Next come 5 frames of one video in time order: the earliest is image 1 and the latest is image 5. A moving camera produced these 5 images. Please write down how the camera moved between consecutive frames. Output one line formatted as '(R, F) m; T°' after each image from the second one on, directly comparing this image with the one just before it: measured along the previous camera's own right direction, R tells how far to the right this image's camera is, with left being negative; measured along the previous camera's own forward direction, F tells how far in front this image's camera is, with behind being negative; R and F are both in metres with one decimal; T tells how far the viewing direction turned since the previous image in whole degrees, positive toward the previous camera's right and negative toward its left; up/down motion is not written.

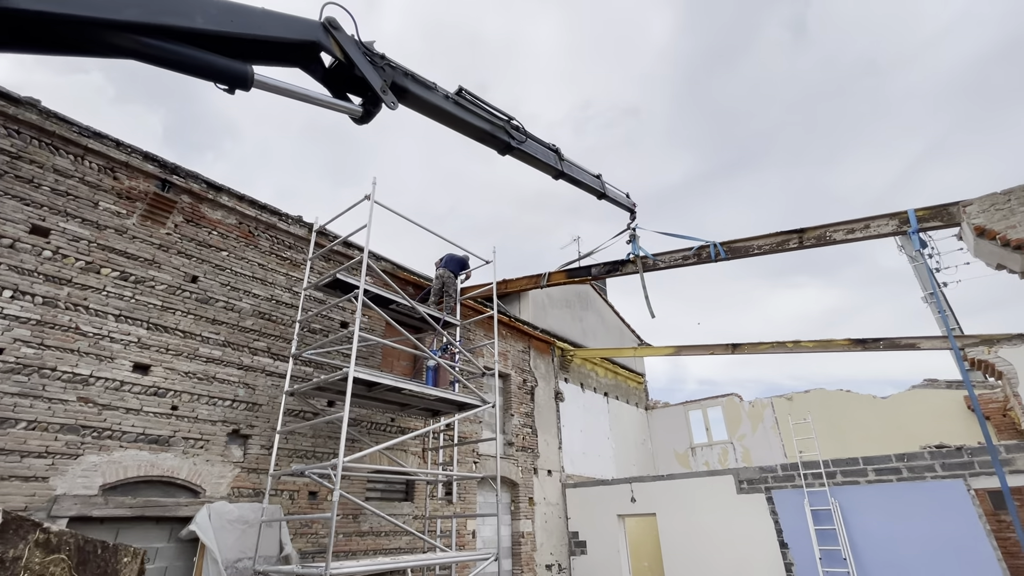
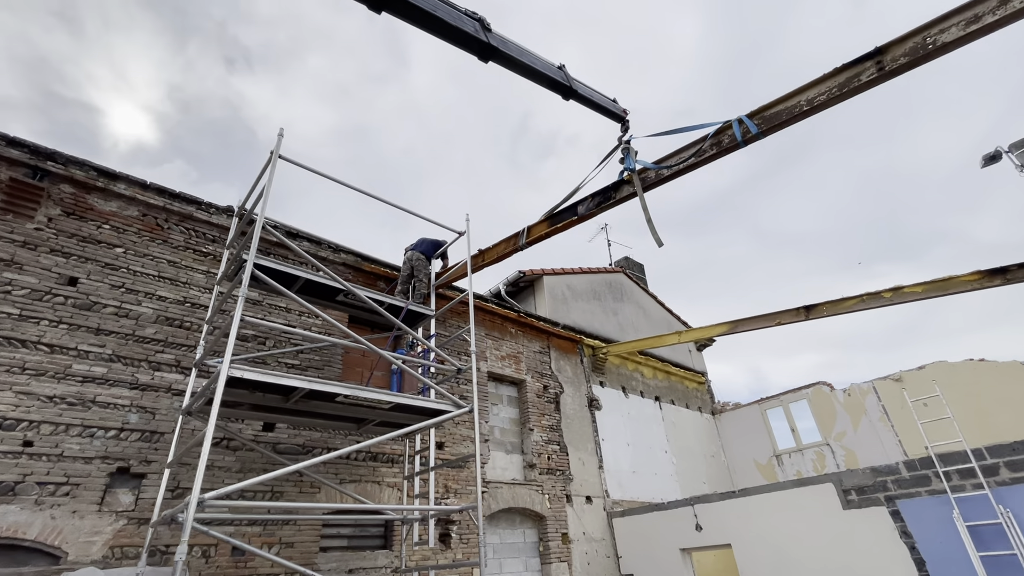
(+1.1, +2.0) m; -7°
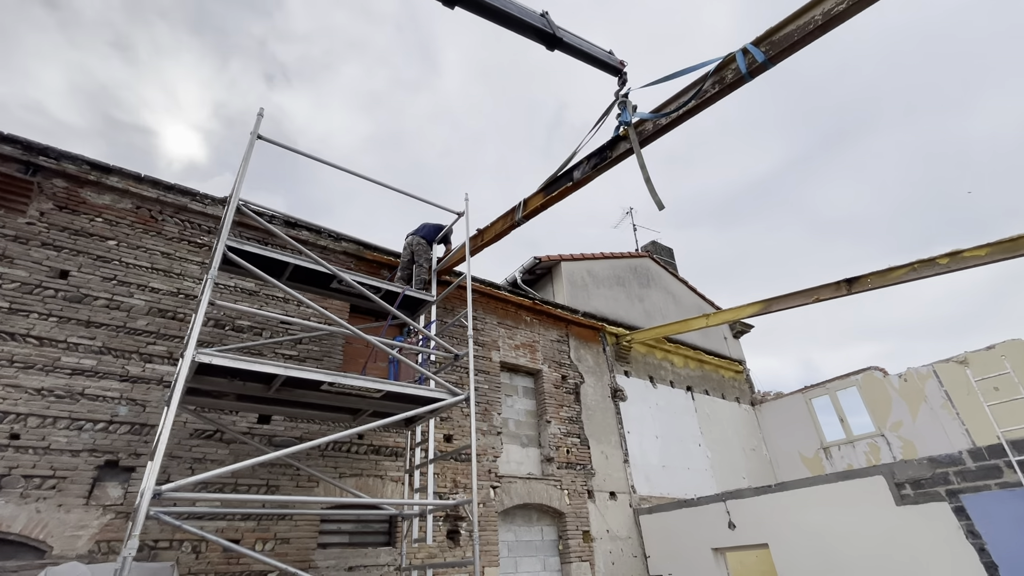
(+0.5, +0.5) m; -5°
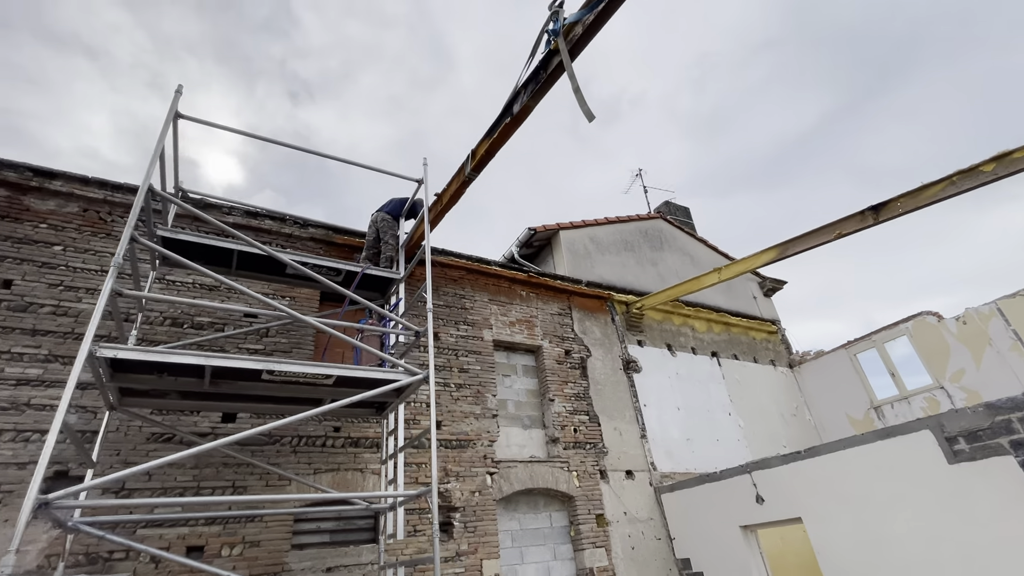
(+0.8, +0.6) m; -5°
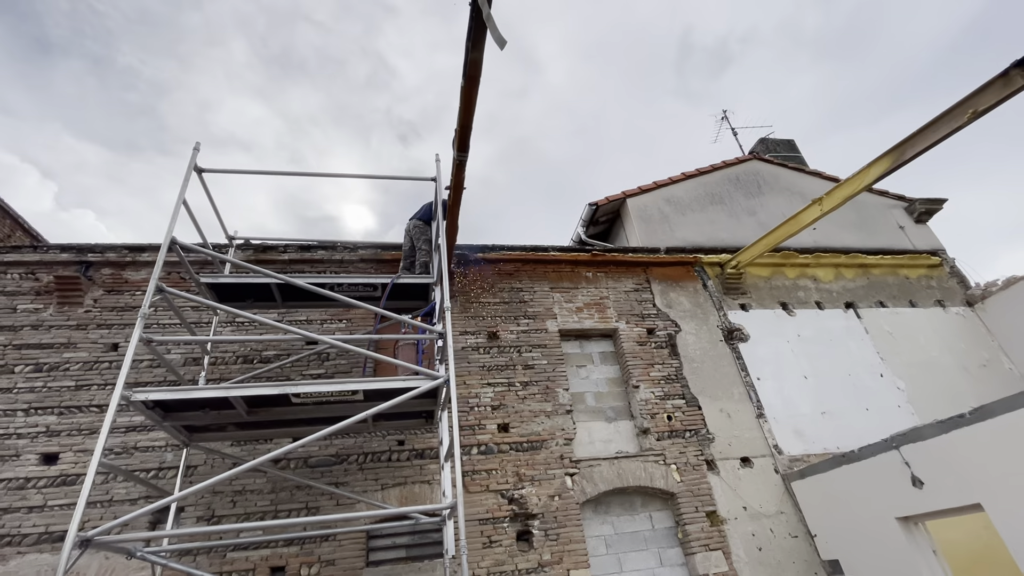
(+1.0, +0.7) m; -15°
